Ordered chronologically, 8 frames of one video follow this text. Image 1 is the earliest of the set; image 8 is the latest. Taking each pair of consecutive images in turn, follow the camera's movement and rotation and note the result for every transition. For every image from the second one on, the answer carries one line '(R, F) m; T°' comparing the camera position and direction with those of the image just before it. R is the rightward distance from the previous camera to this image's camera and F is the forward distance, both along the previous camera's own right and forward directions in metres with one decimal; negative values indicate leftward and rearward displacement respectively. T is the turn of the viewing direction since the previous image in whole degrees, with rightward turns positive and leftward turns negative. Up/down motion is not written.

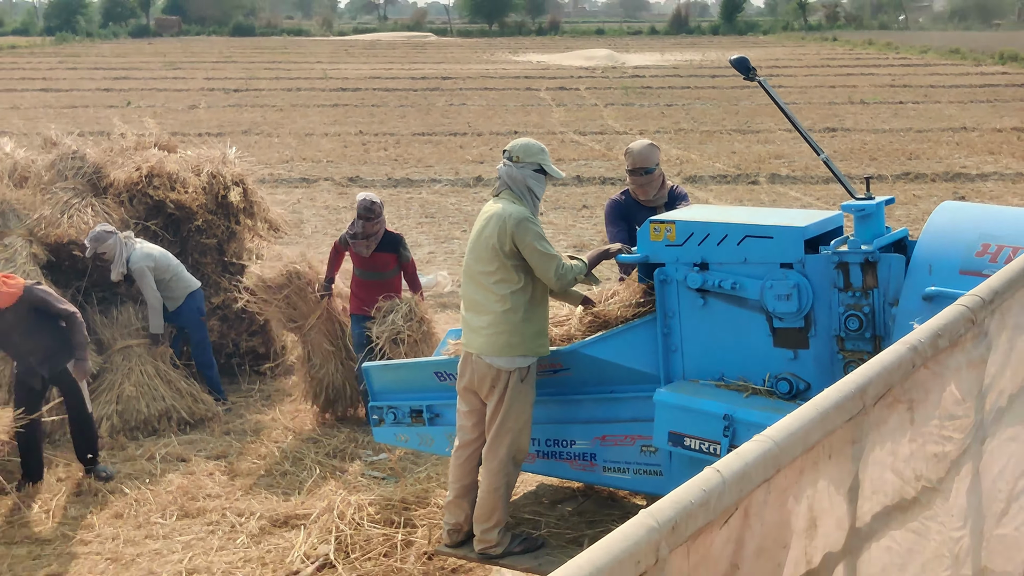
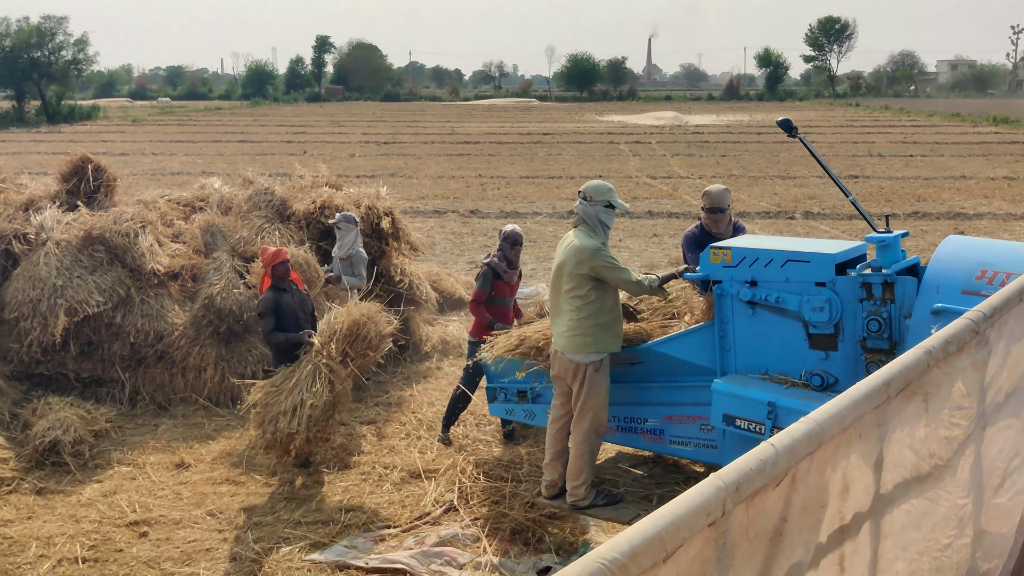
(-0.4, -1.1) m; -3°
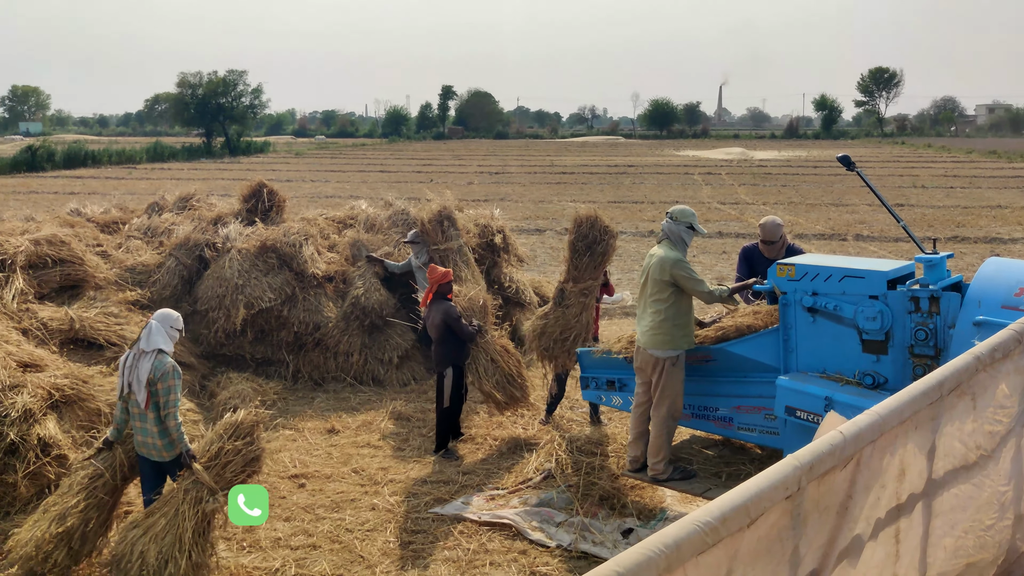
(-0.3, -1.0) m; -4°
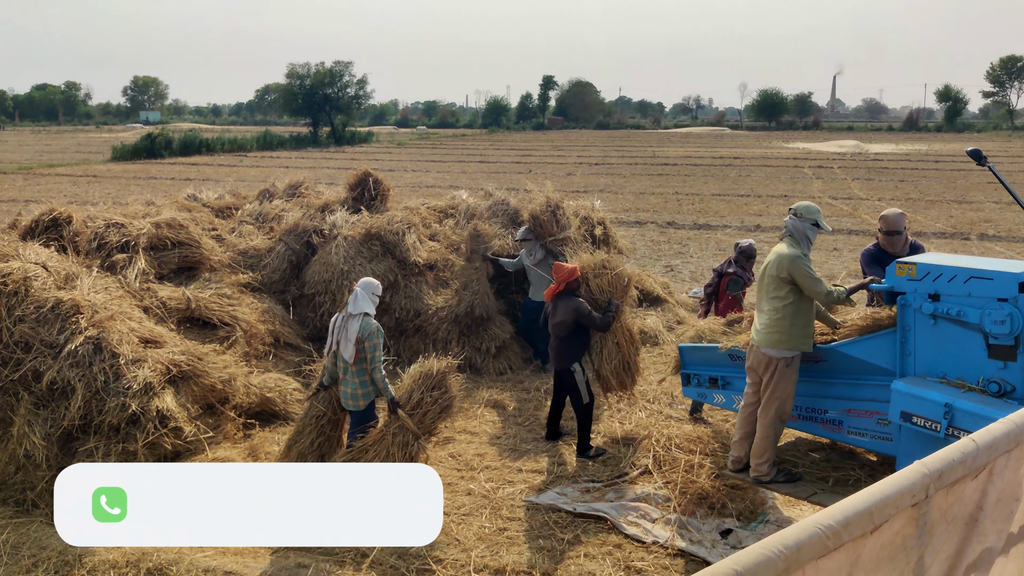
(-0.3, 0.0) m; -5°
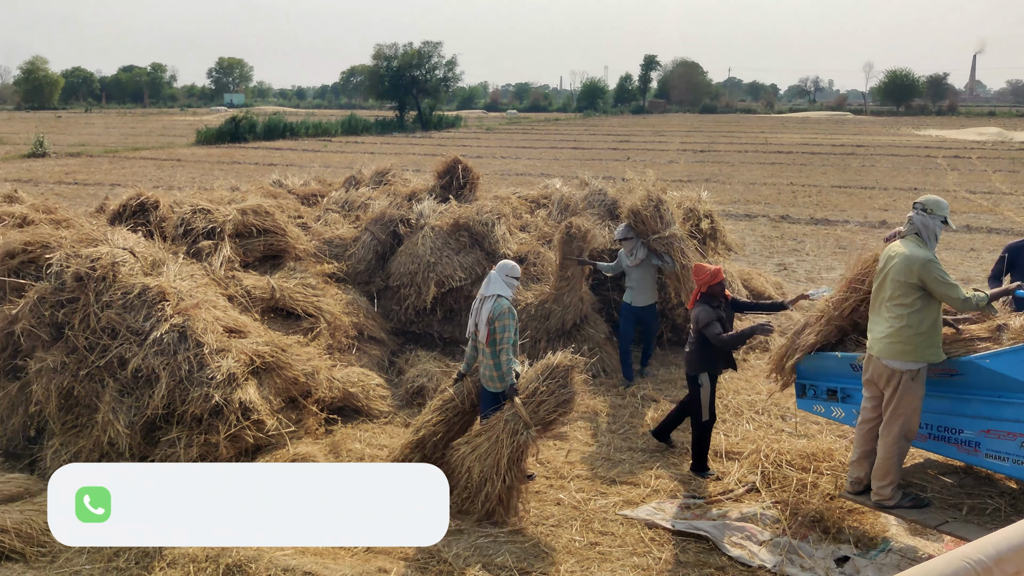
(-0.3, +0.4) m; -5°
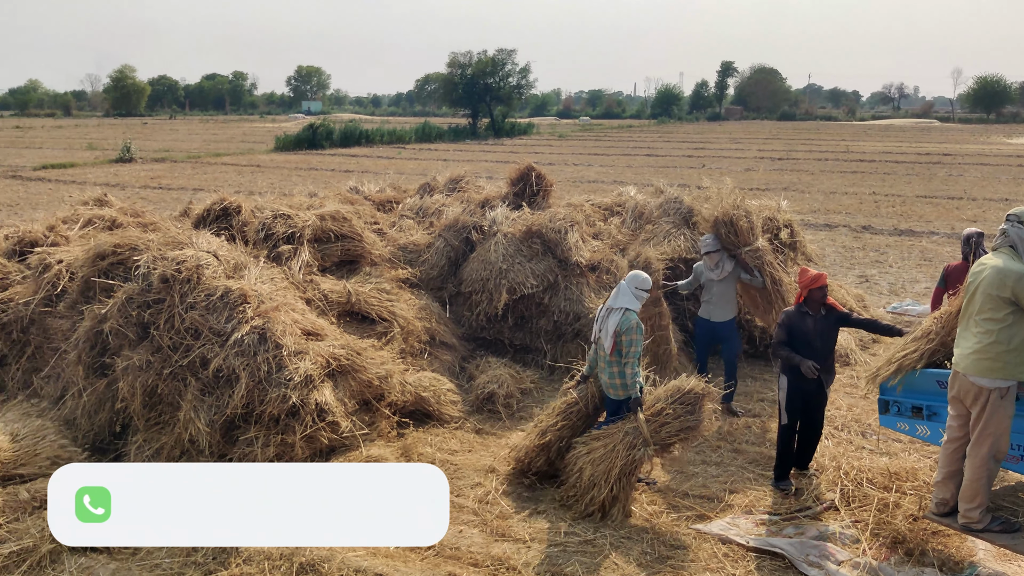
(-0.3, 0.0) m; -4°
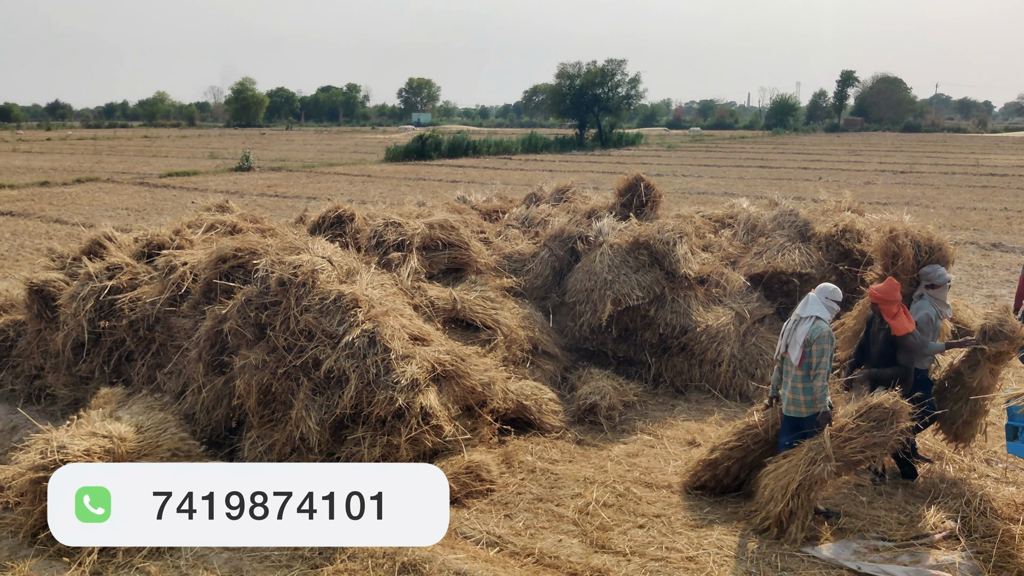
(-0.3, 0.0) m; -6°
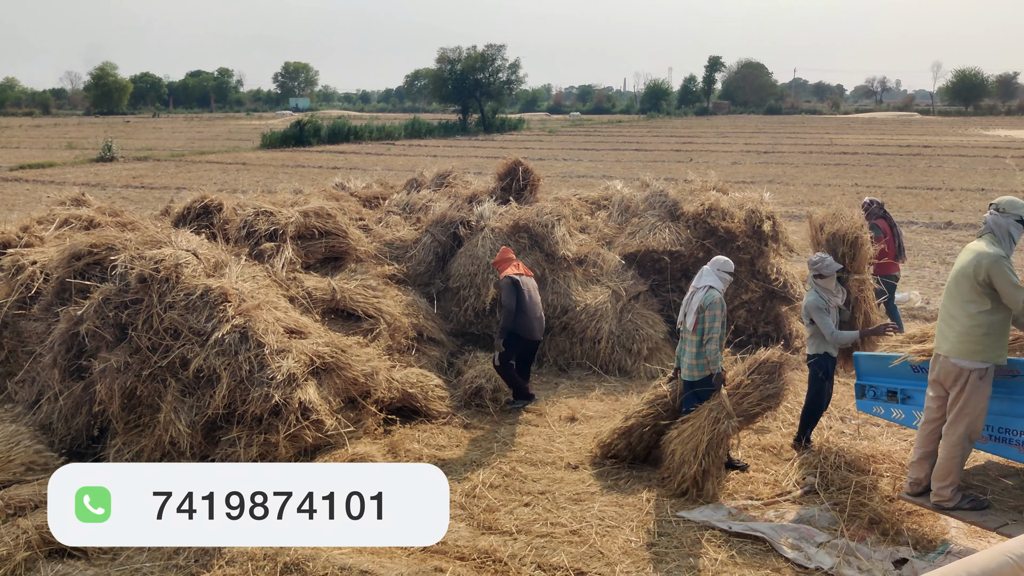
(+0.3, 0.0) m; +7°
